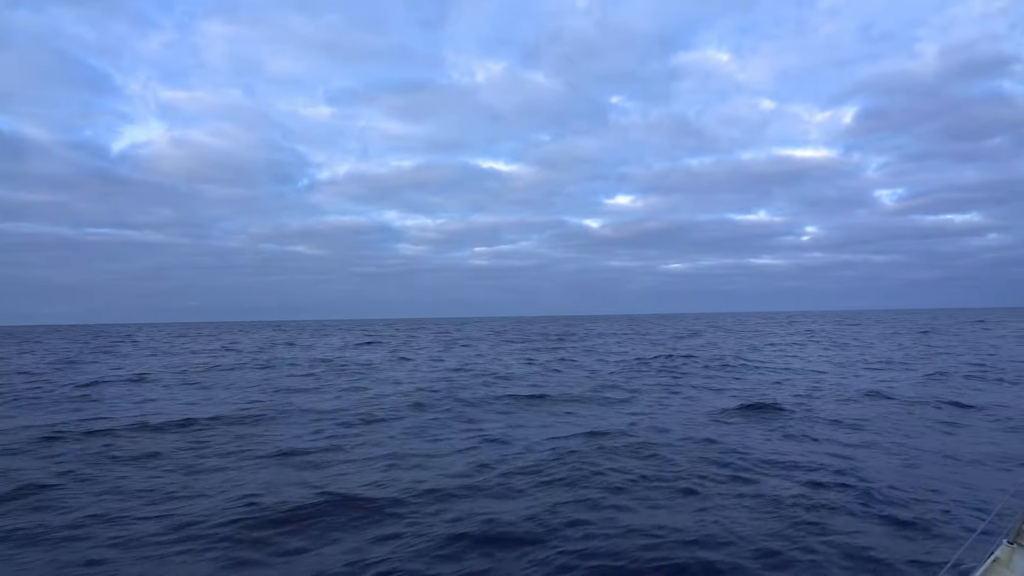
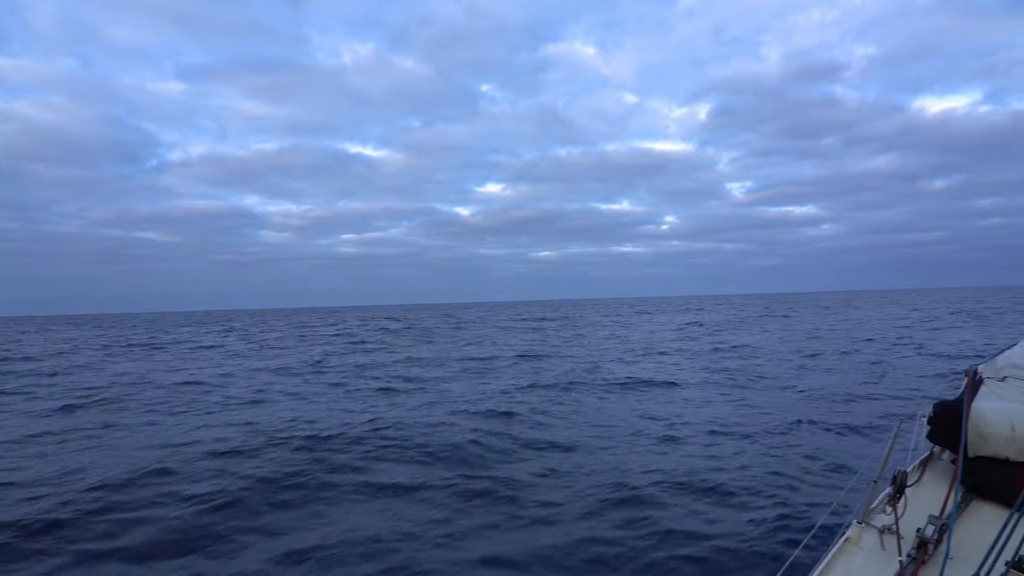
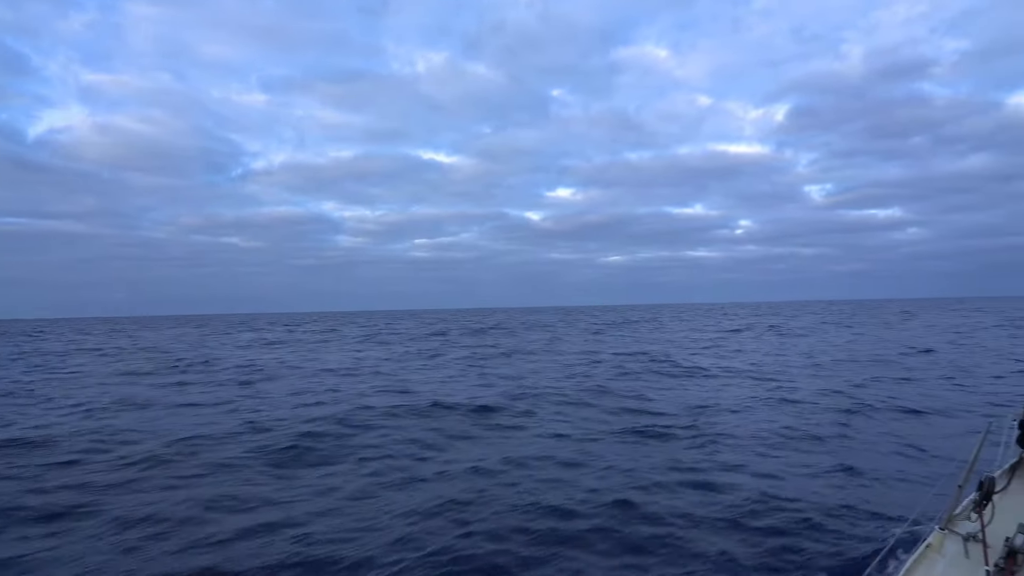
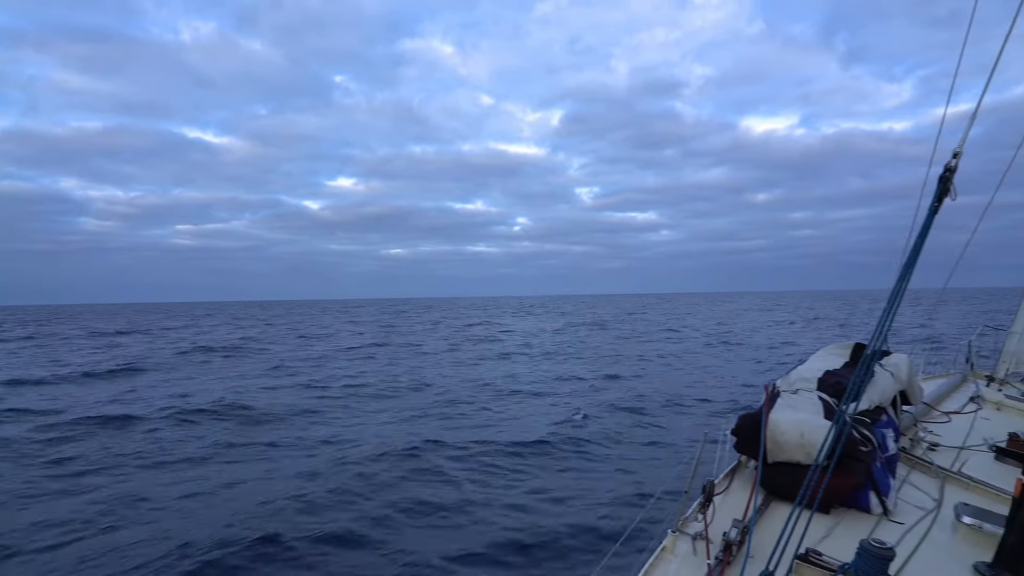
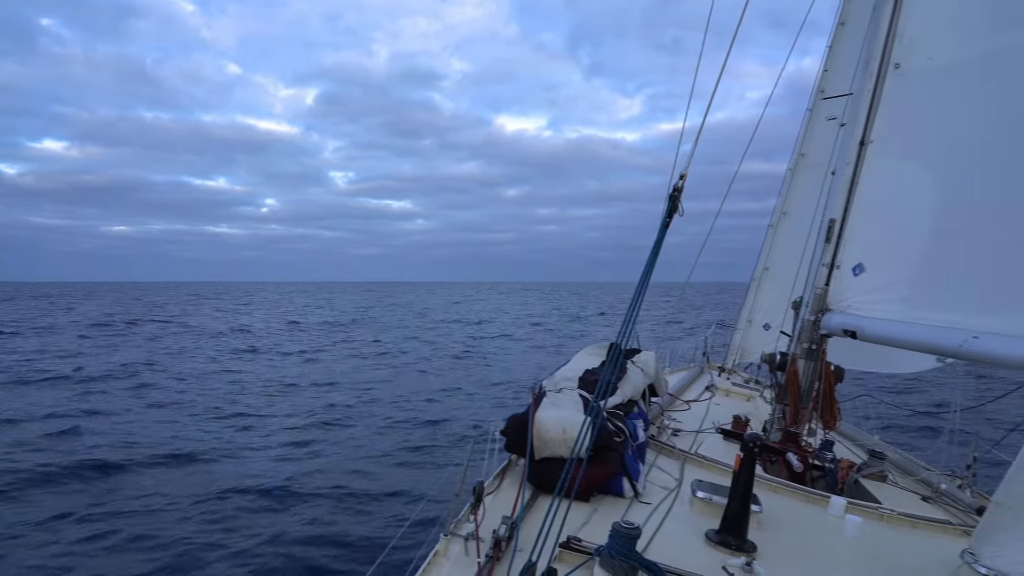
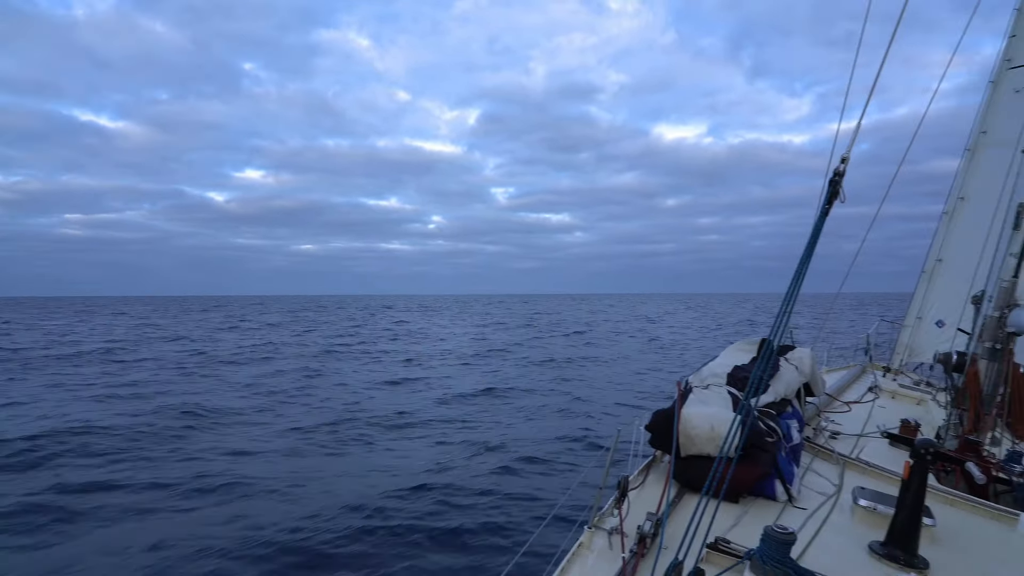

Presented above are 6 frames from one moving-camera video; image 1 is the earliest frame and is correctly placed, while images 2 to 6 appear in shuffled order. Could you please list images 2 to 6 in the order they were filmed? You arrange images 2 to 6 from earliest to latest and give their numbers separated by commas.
3, 2, 4, 6, 5
